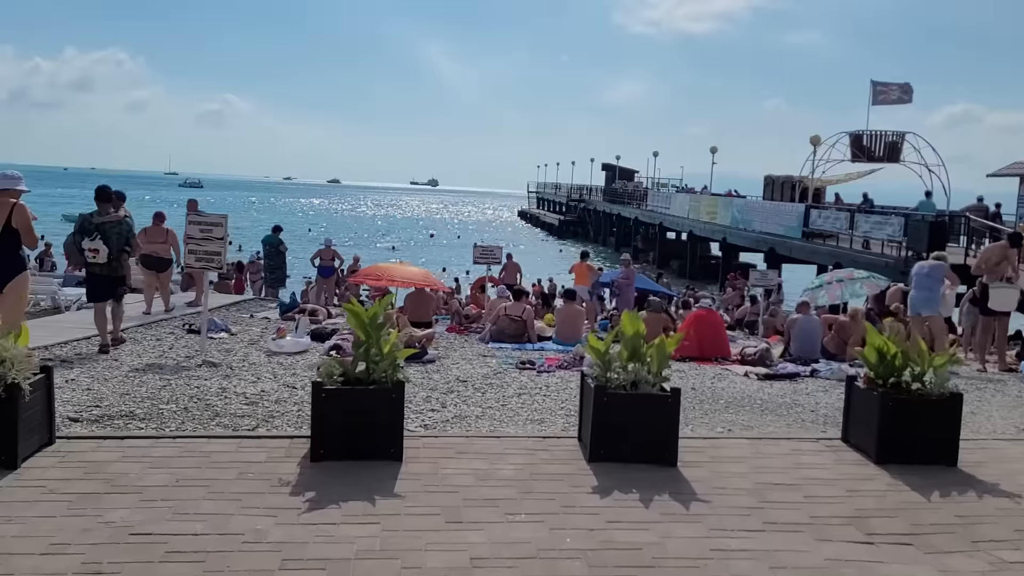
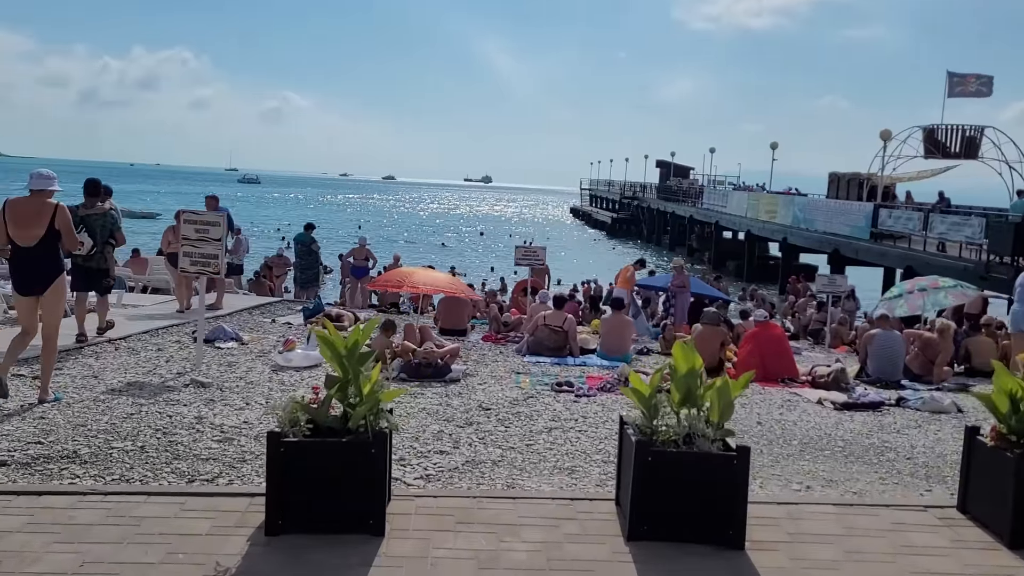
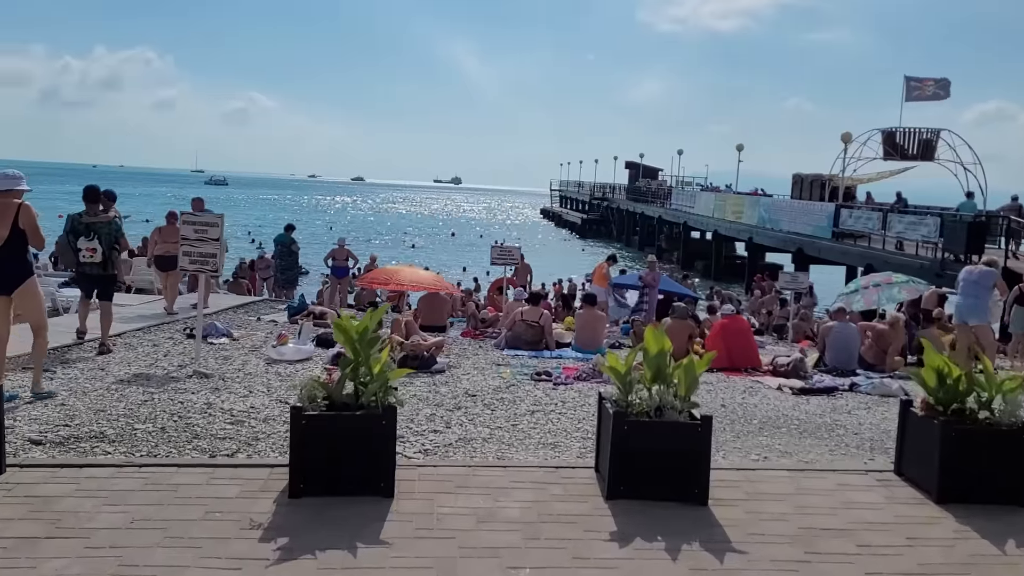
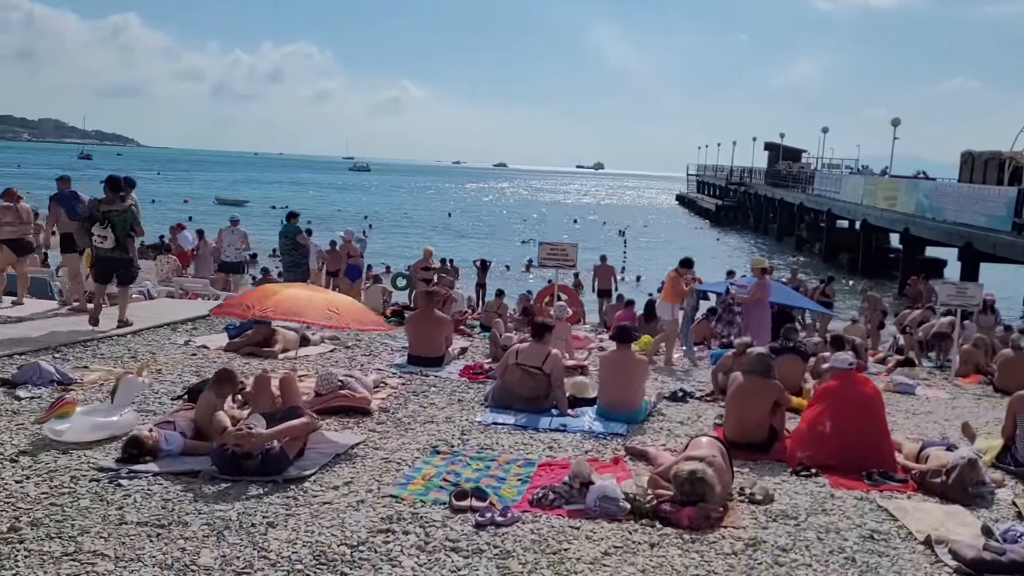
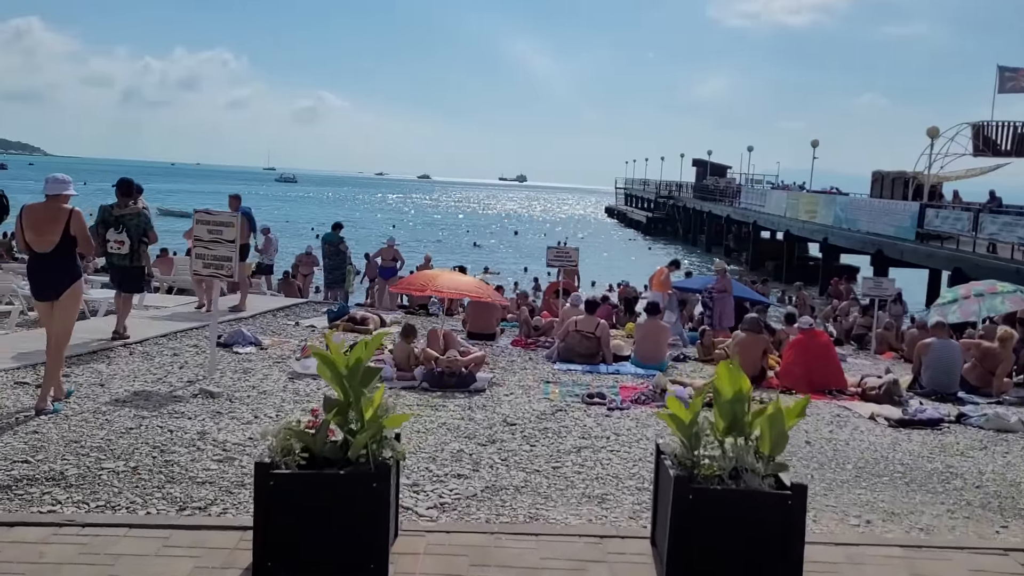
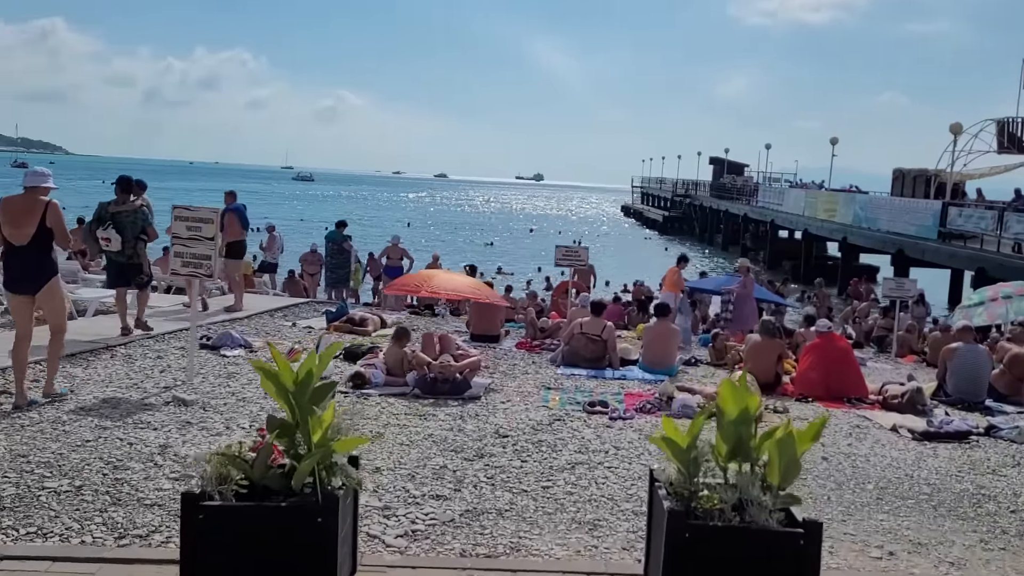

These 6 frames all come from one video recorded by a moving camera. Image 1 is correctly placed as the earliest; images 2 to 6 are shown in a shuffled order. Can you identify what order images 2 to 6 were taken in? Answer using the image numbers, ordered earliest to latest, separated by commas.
3, 2, 5, 6, 4
